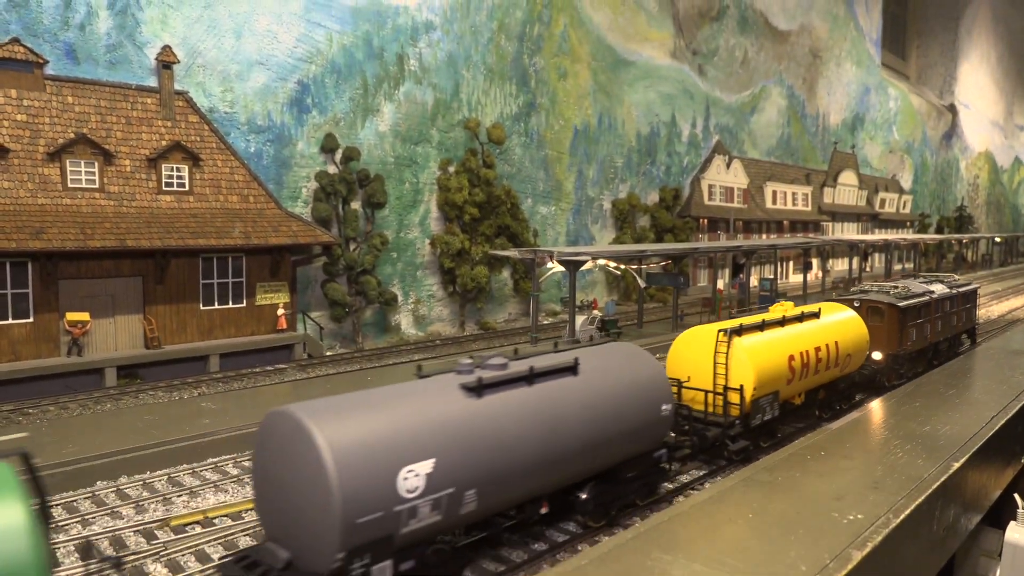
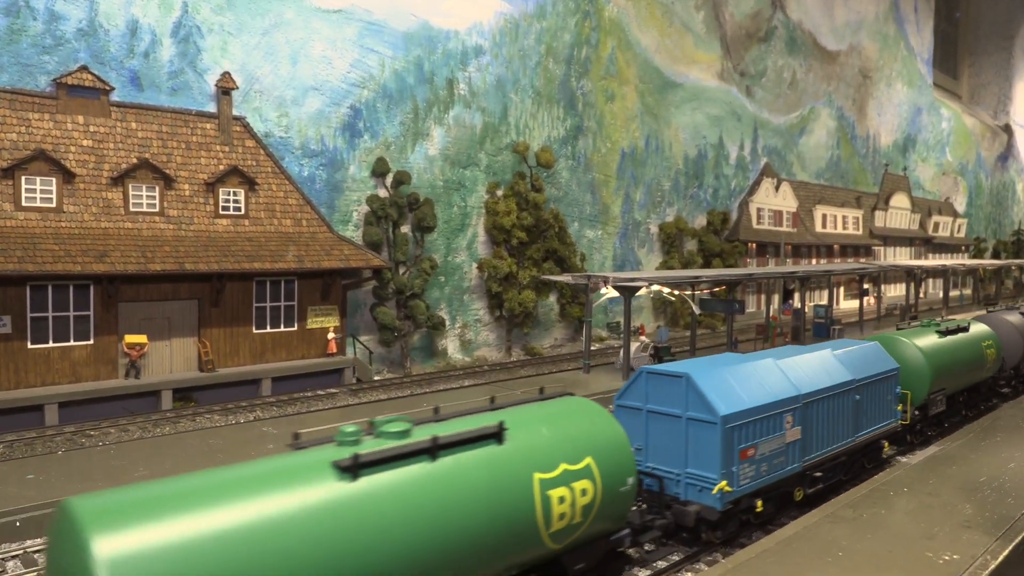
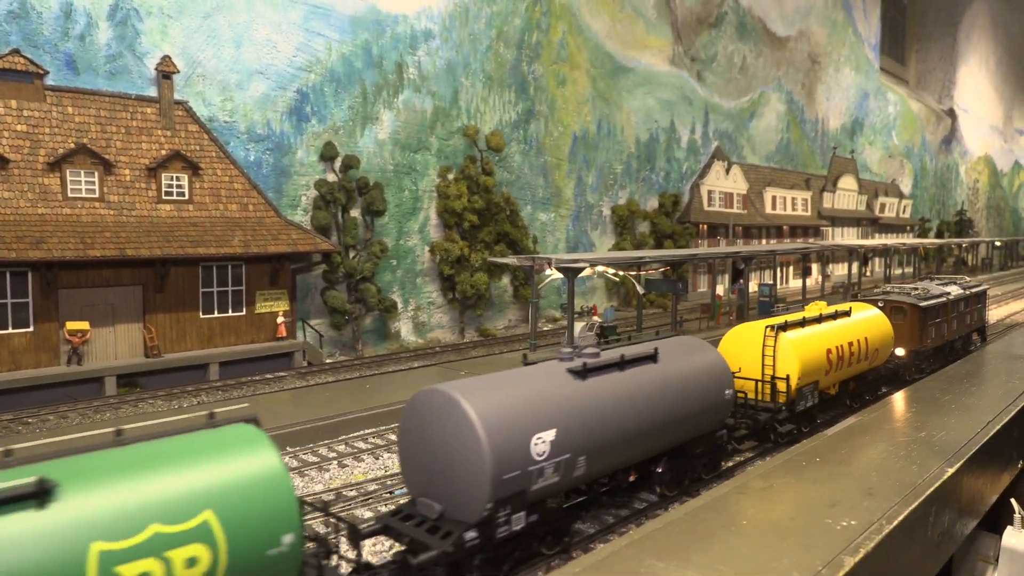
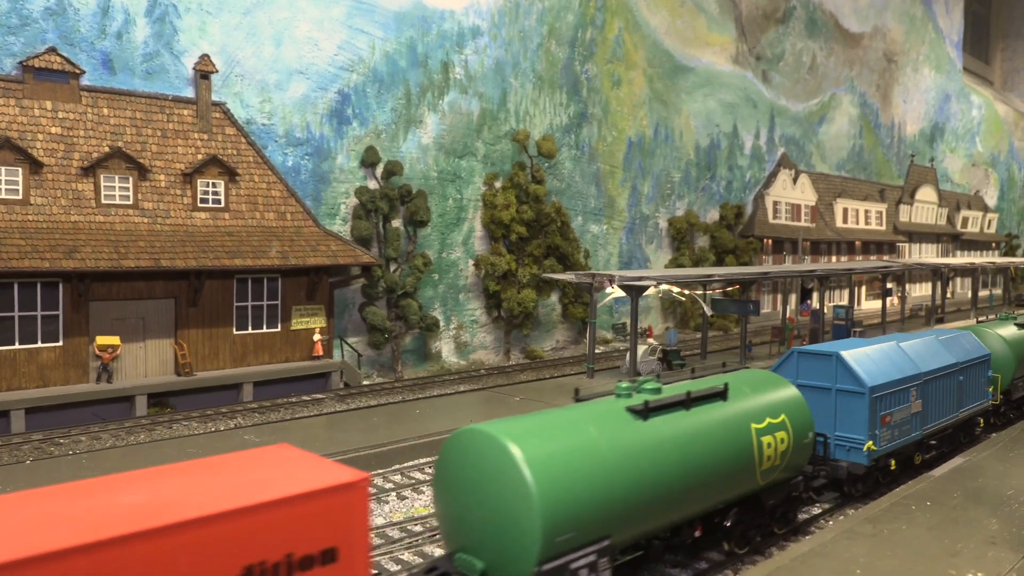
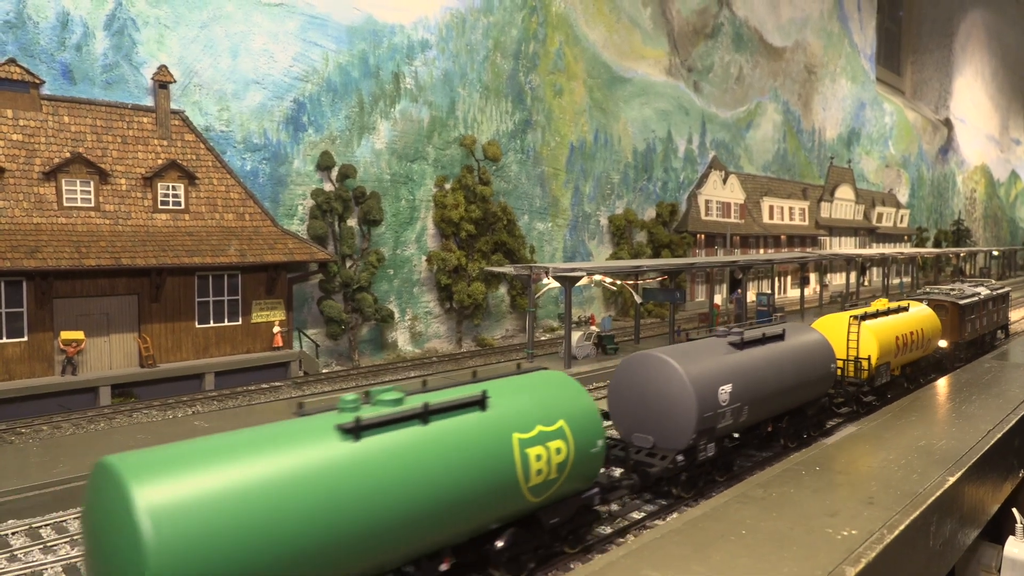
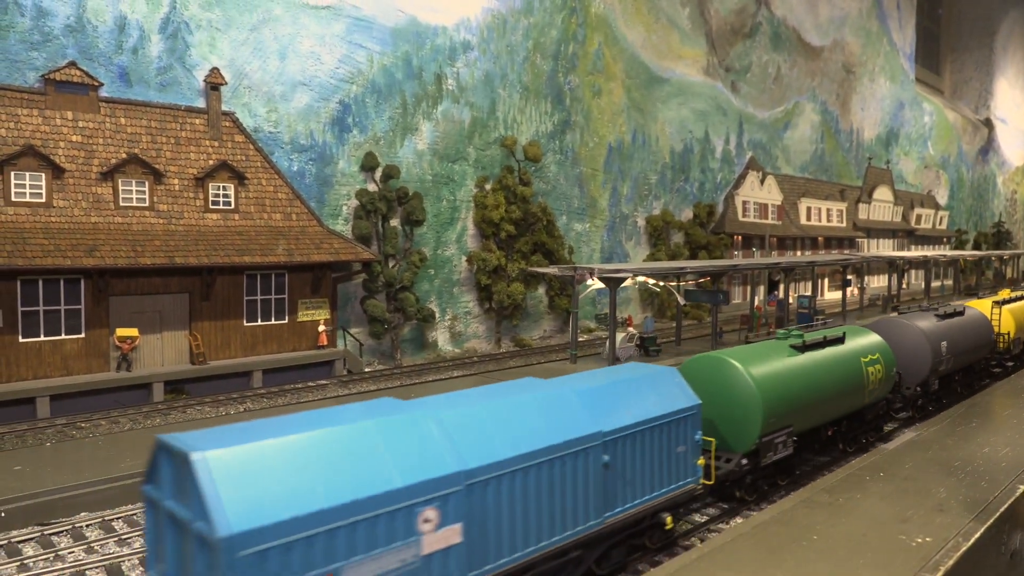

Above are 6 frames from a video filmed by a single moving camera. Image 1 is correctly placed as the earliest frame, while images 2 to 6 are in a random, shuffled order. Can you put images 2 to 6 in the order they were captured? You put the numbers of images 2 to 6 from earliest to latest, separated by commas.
3, 5, 6, 2, 4
